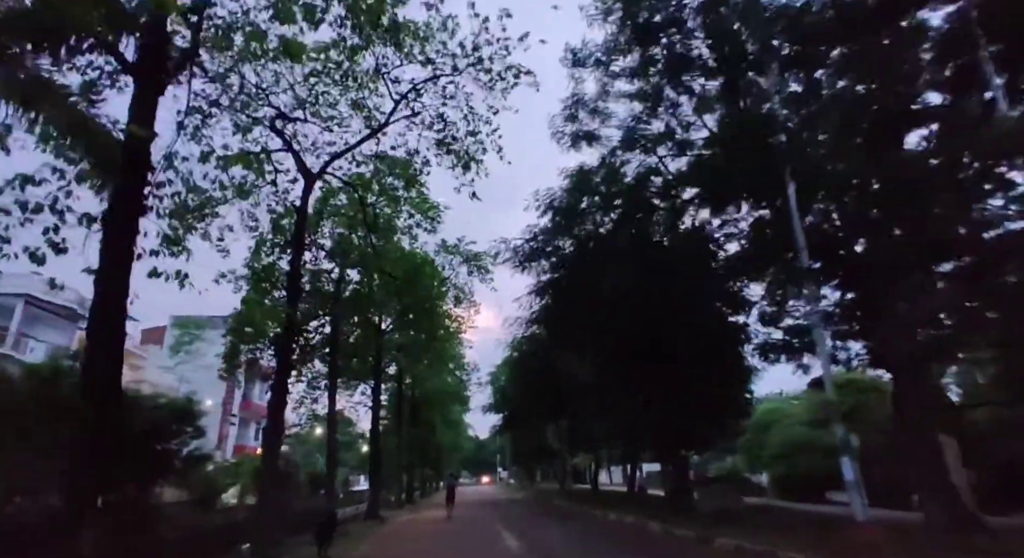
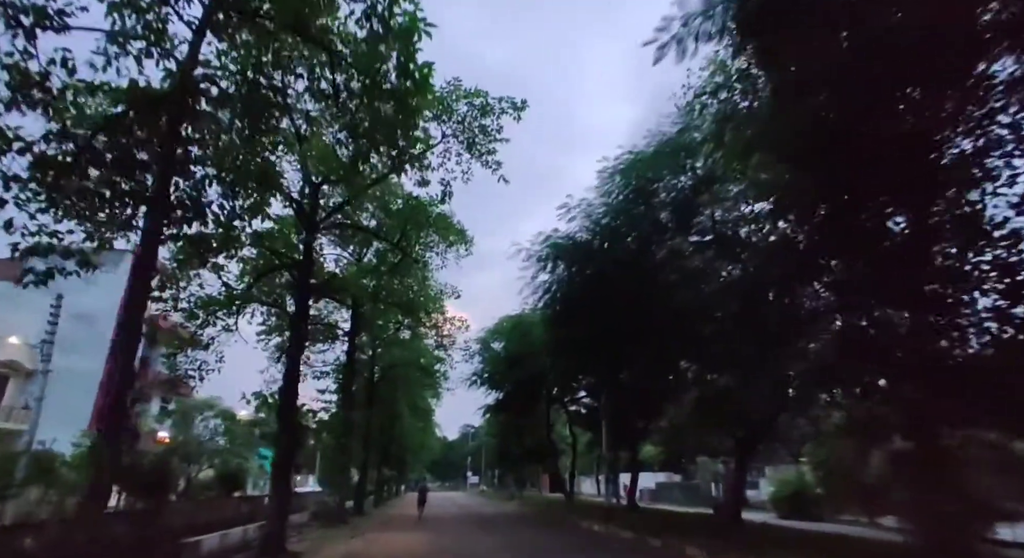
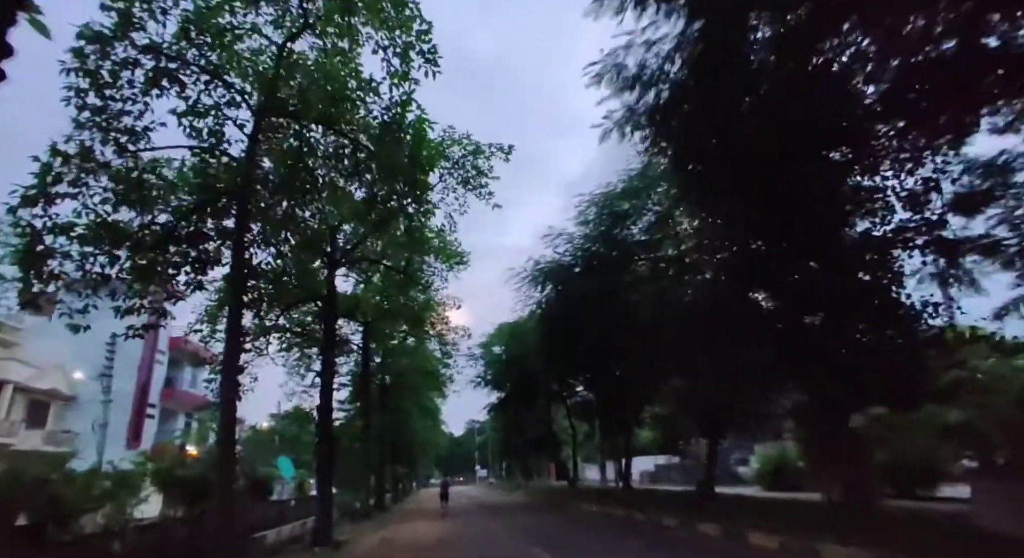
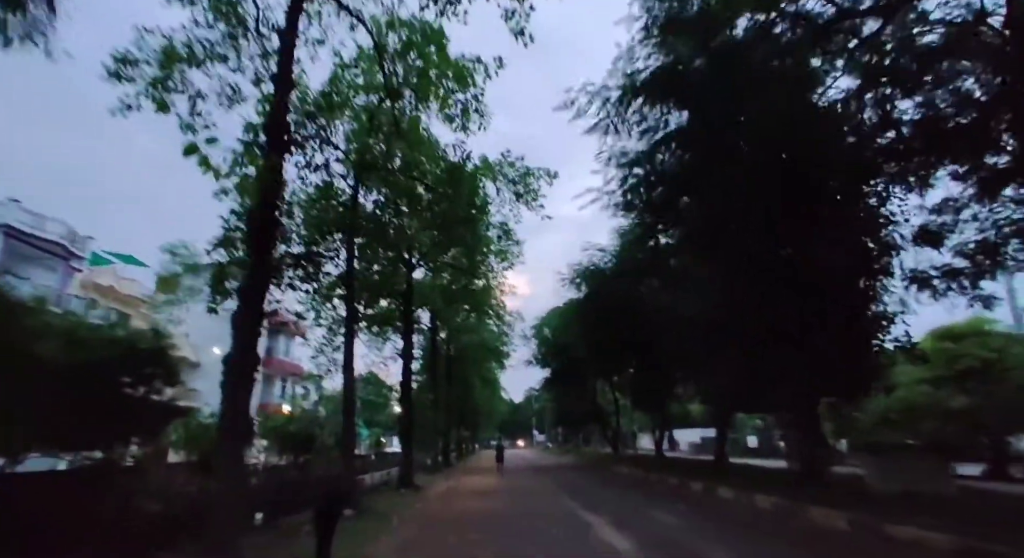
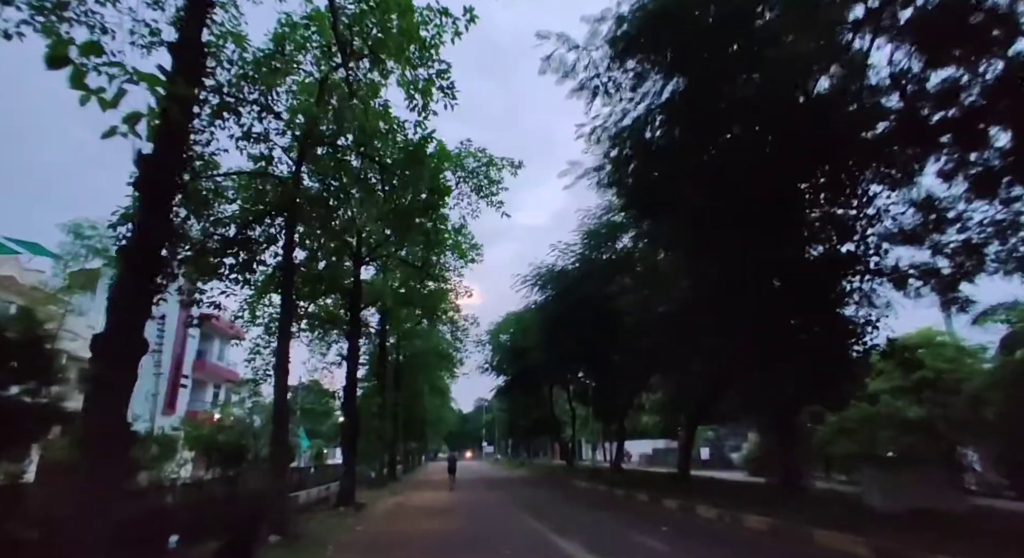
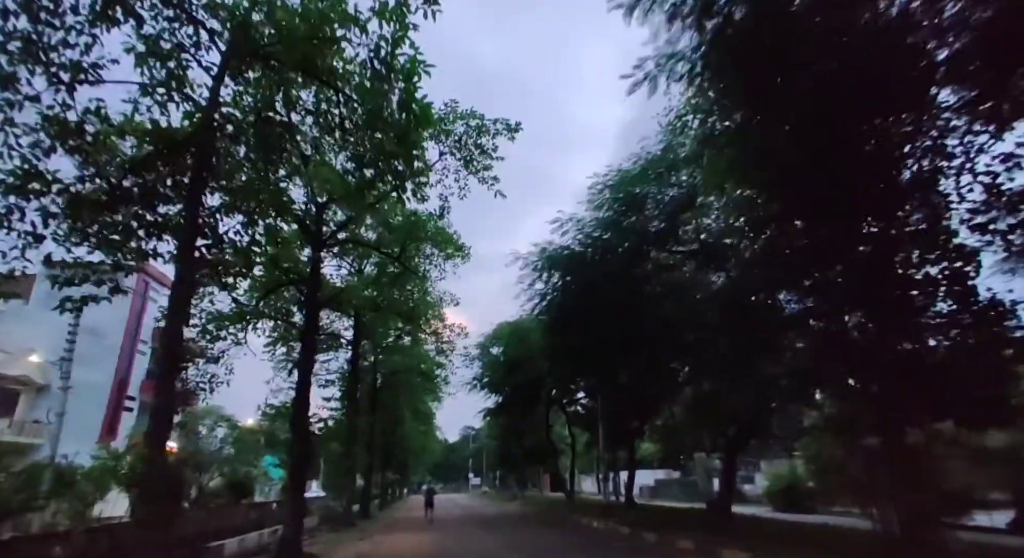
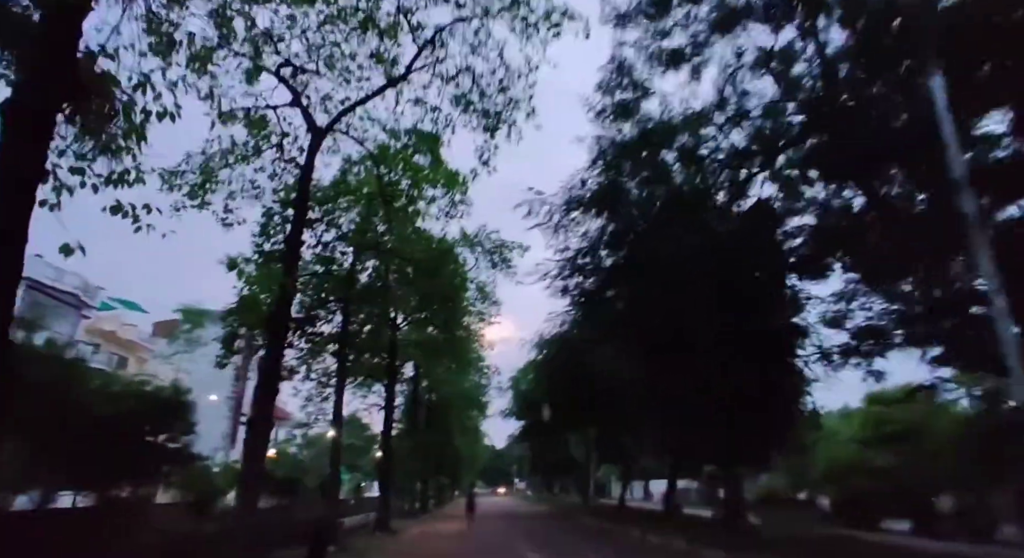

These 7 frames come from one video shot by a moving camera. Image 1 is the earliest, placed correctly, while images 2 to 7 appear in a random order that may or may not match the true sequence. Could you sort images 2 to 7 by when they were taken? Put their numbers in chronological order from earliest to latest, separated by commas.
7, 4, 5, 3, 6, 2
